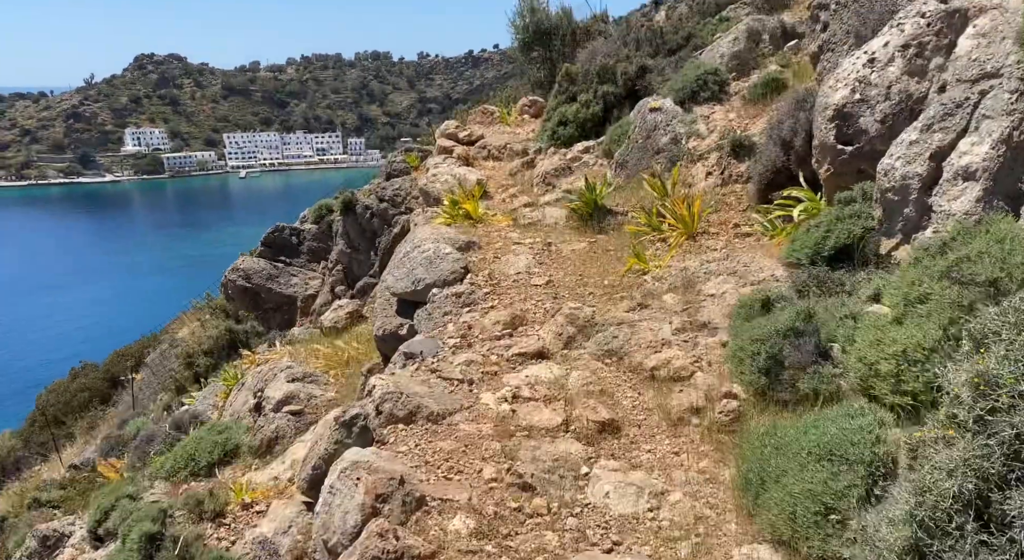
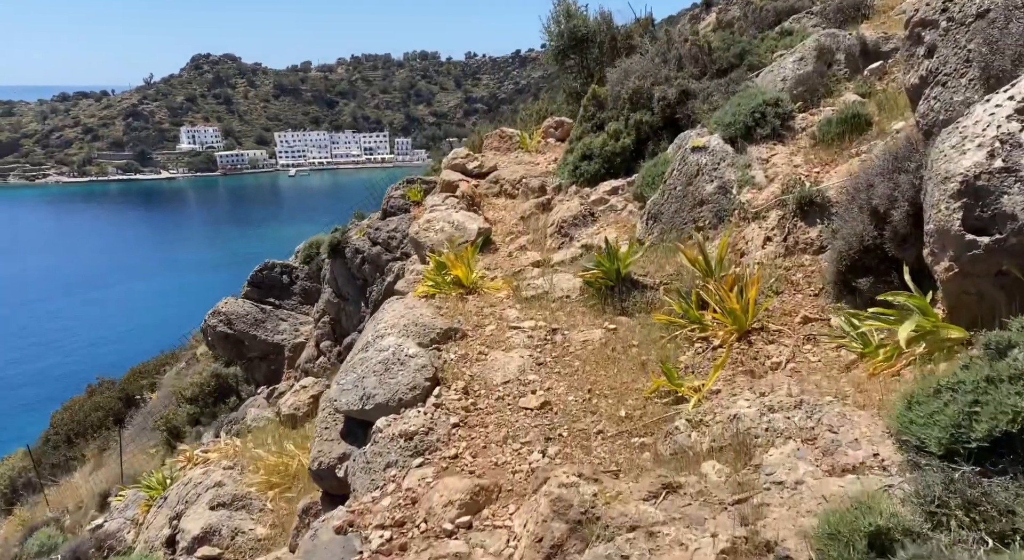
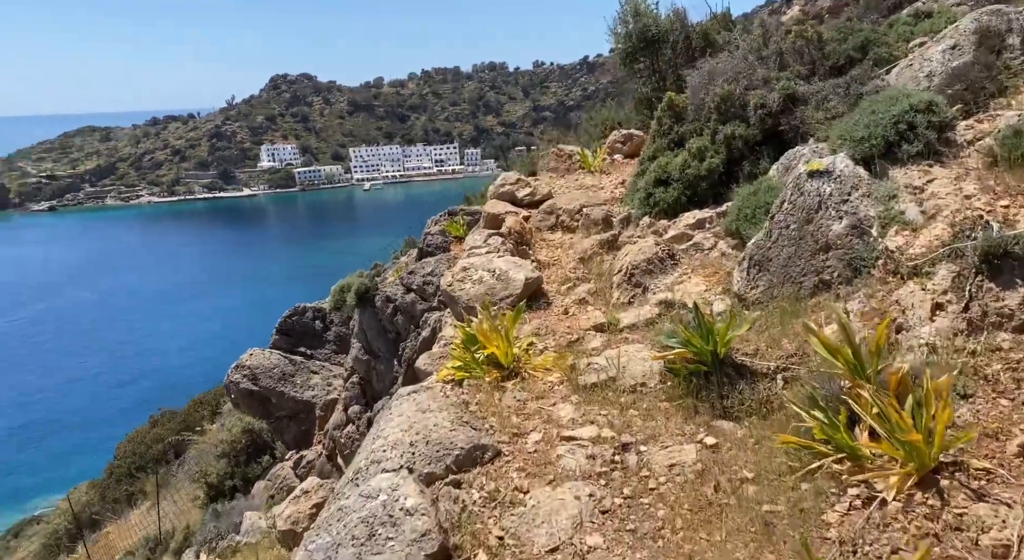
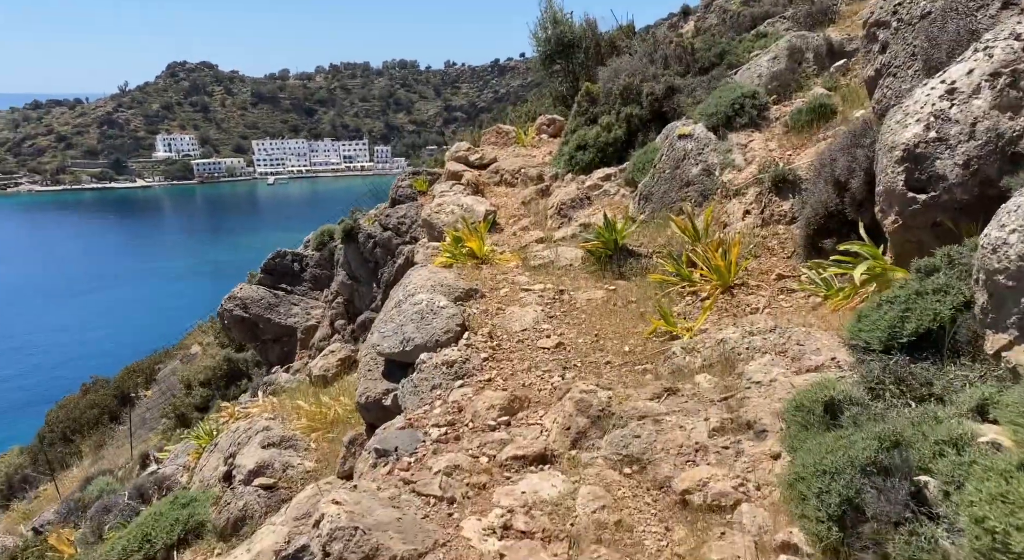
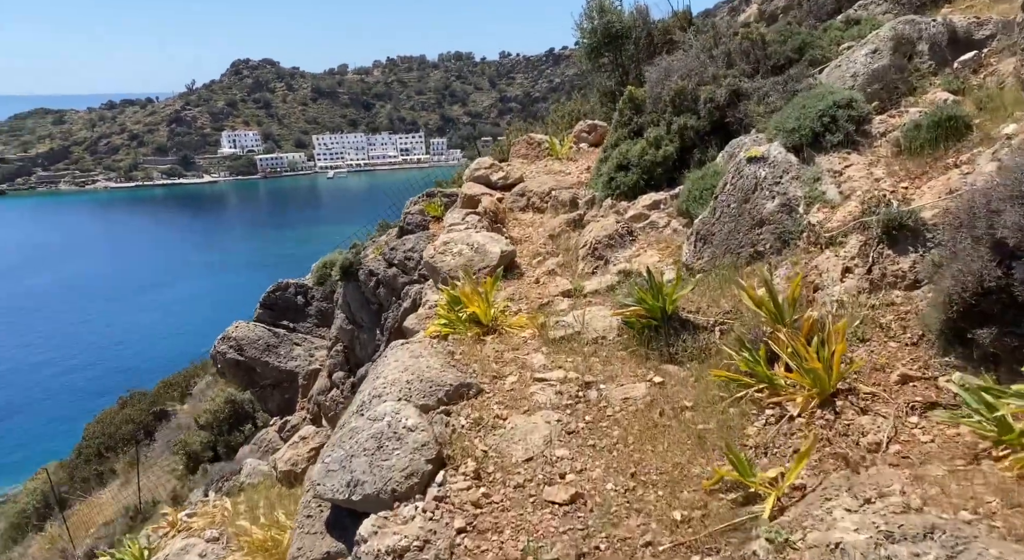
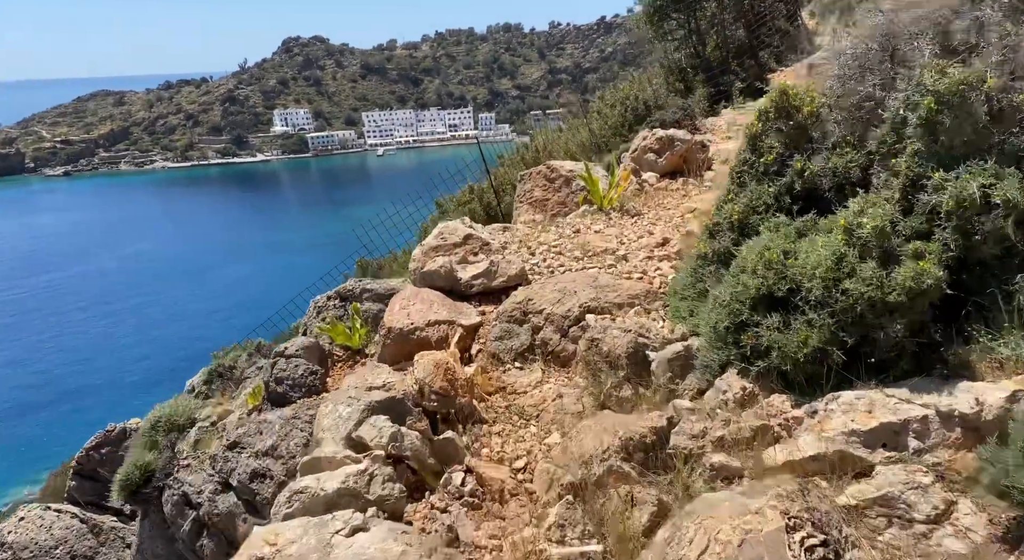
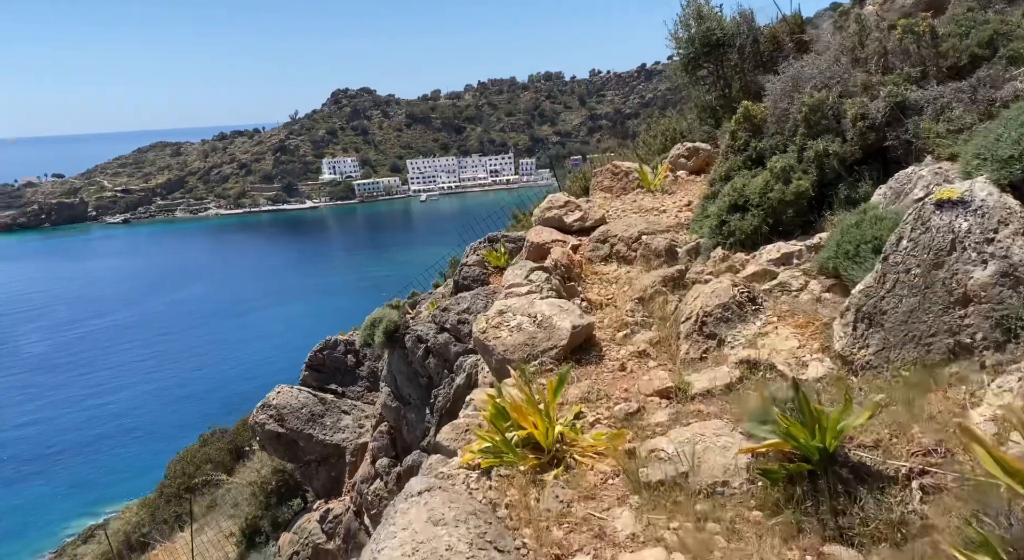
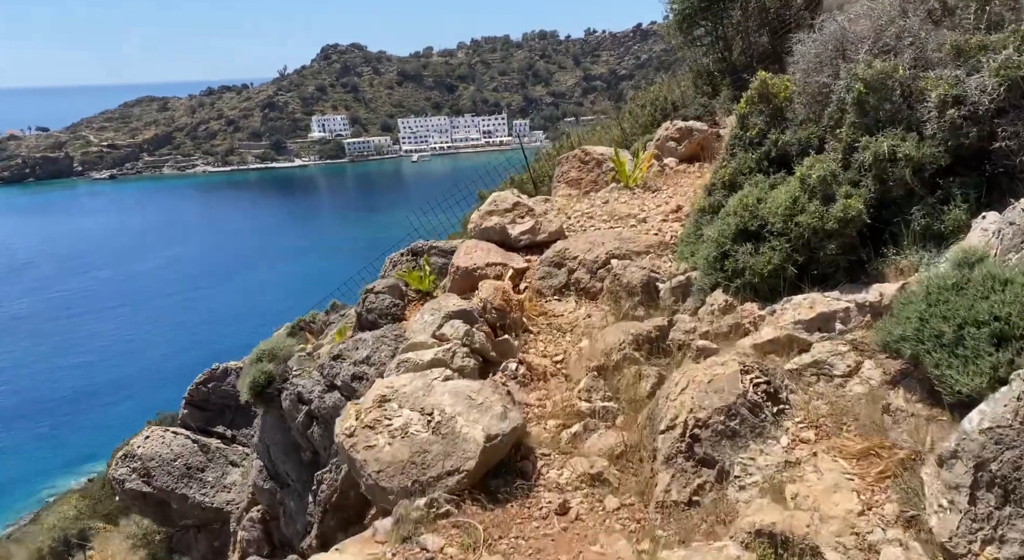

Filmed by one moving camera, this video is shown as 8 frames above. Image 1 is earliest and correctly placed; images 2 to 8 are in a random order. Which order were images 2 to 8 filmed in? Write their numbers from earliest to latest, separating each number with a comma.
4, 2, 5, 3, 7, 8, 6
